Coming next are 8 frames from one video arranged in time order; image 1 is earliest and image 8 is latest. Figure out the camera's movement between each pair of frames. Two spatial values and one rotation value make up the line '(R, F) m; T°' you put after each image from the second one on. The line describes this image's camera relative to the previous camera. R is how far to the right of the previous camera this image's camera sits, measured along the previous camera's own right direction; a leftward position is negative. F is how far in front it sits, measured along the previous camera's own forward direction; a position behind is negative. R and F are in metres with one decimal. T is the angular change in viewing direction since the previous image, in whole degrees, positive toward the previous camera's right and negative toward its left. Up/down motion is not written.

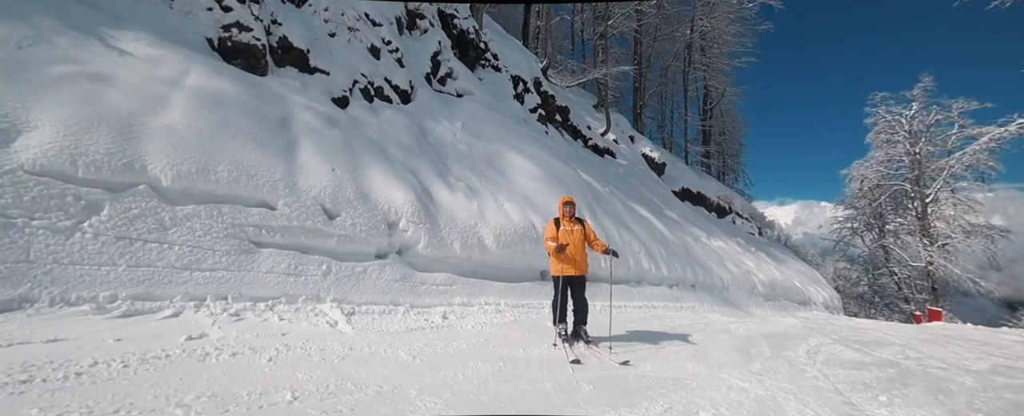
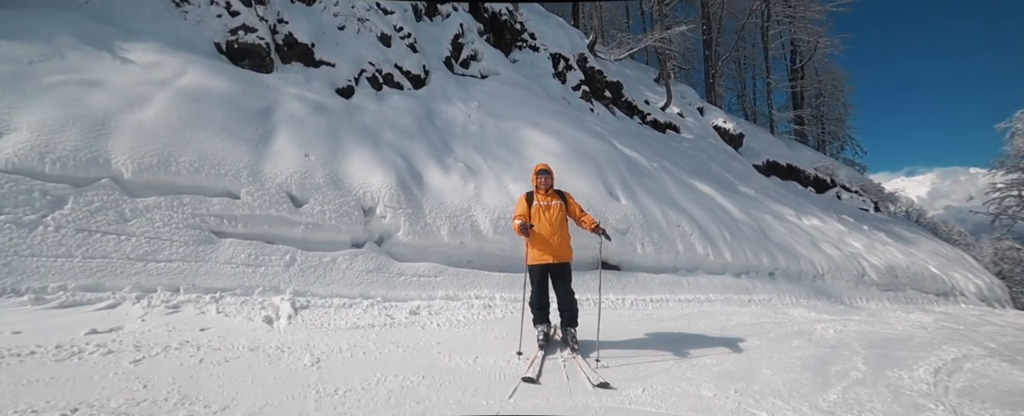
(+1.2, +1.0) m; -13°
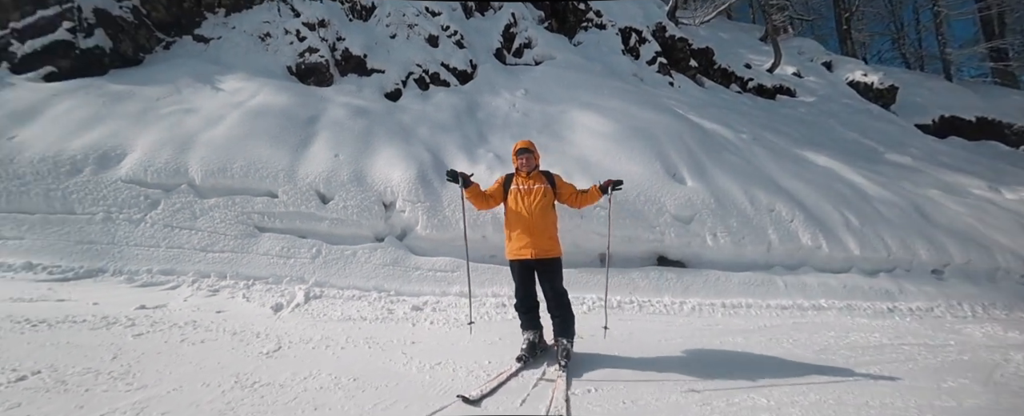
(+1.2, +0.6) m; -18°
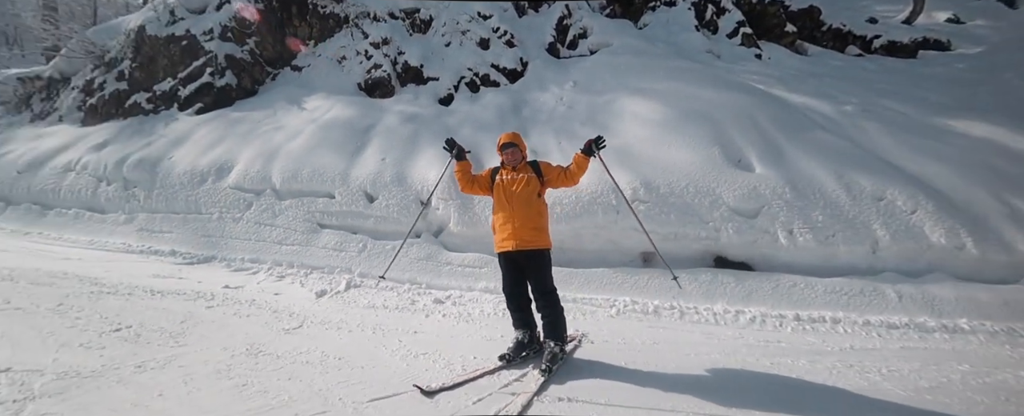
(+1.0, +0.2) m; -16°
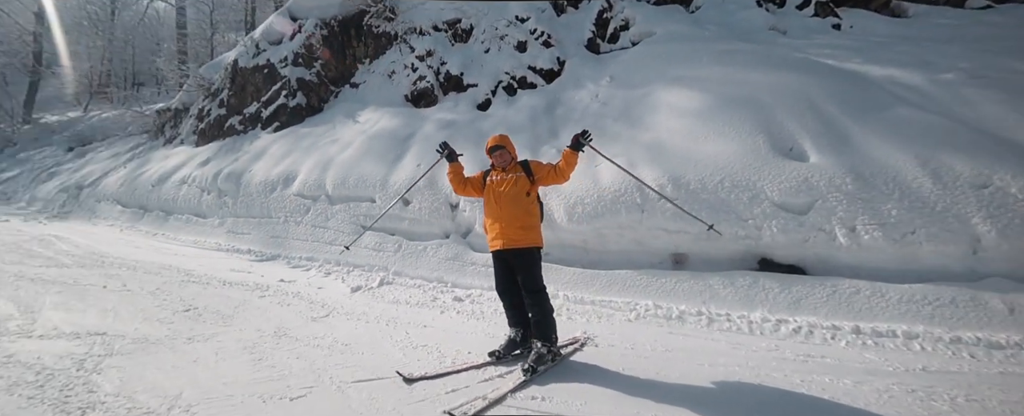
(+0.7, +0.1) m; -11°
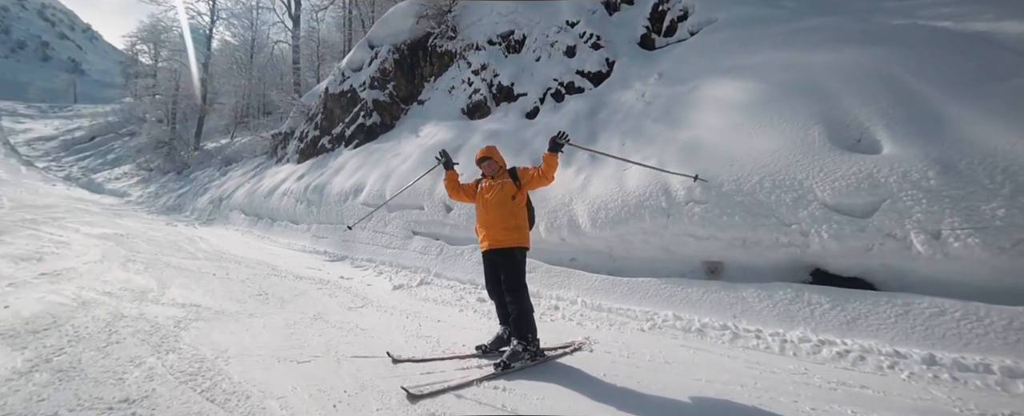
(+0.8, 0.0) m; -14°
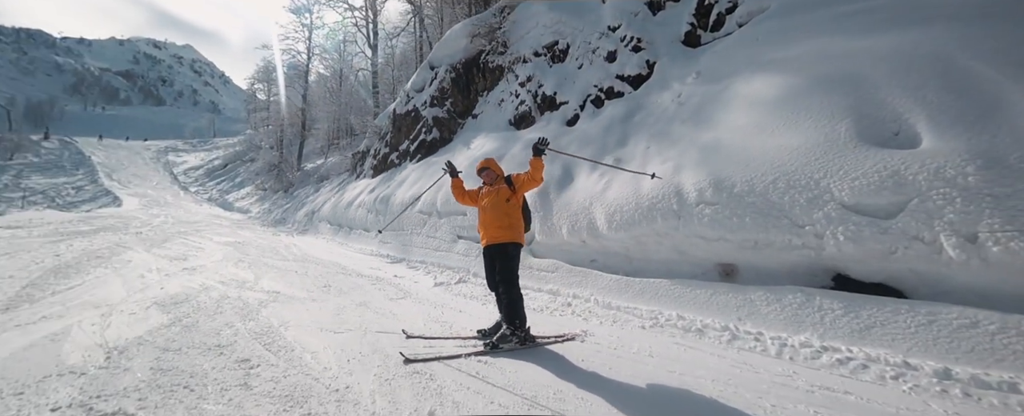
(+0.7, -0.3) m; -11°
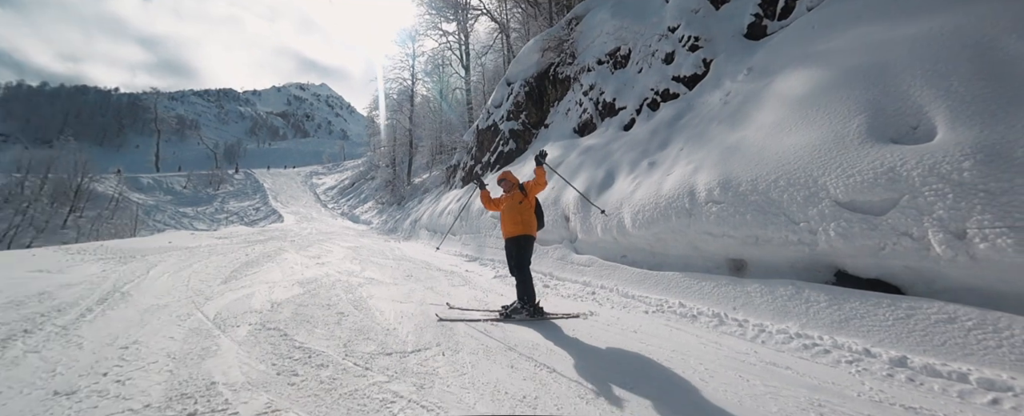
(+1.0, -0.8) m; -15°
